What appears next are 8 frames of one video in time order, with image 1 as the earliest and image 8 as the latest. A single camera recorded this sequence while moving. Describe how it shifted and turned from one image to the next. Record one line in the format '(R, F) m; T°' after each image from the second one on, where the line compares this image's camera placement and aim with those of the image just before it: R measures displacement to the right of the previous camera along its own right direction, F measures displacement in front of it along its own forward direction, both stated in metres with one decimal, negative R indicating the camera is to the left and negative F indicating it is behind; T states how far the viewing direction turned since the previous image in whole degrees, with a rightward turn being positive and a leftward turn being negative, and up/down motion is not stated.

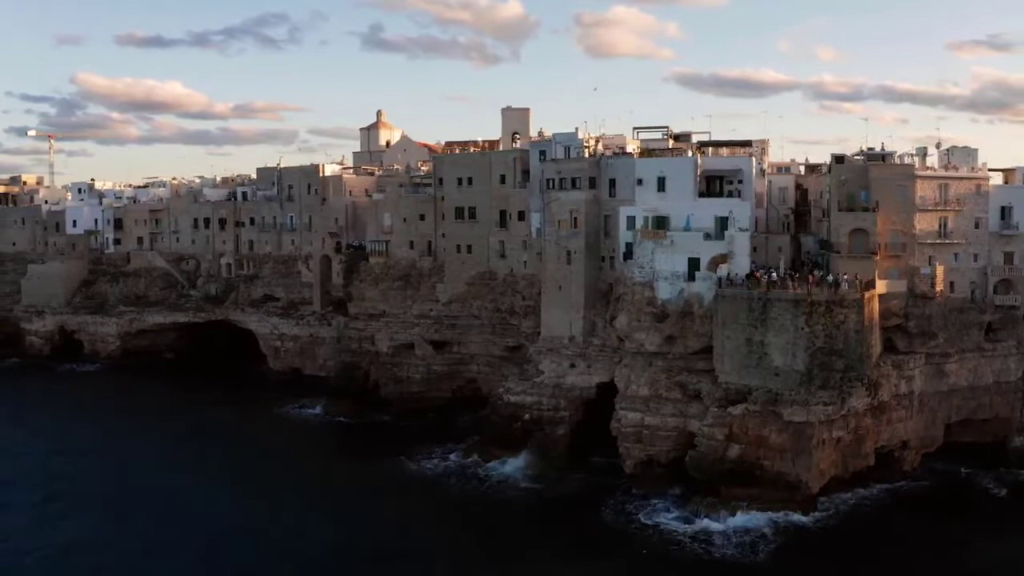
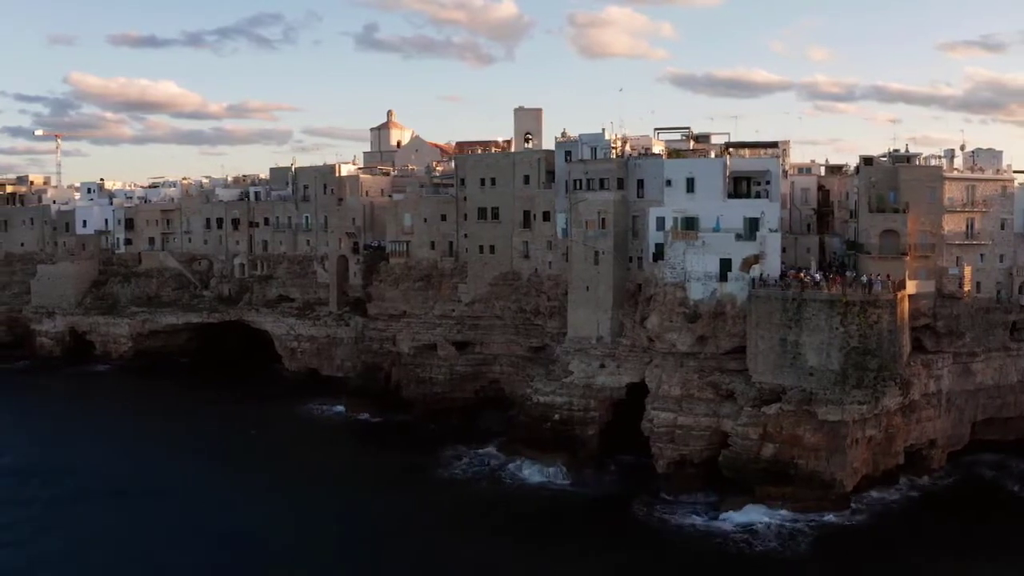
(-1.4, 0.0) m; 0°
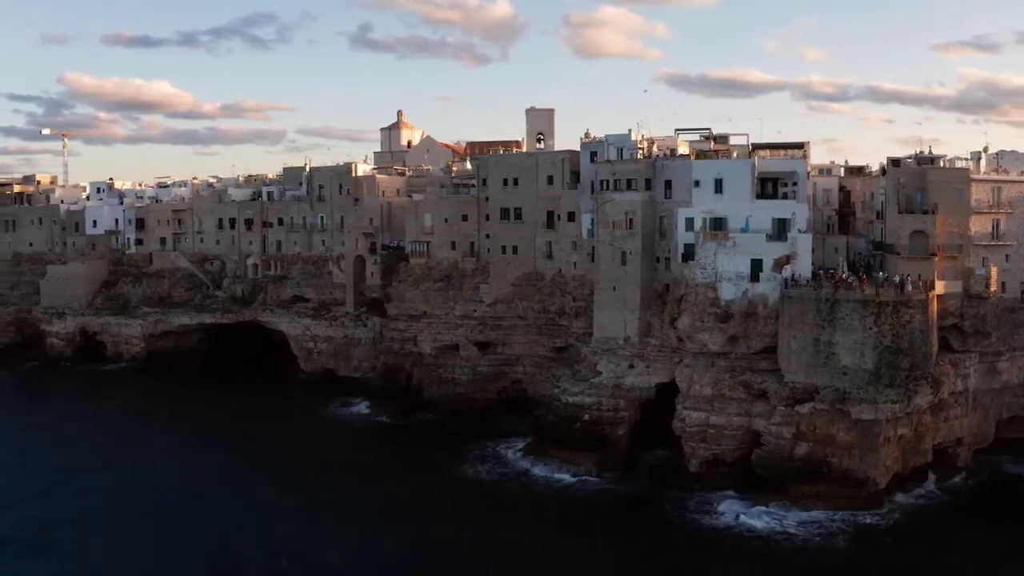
(-1.4, 0.0) m; 0°
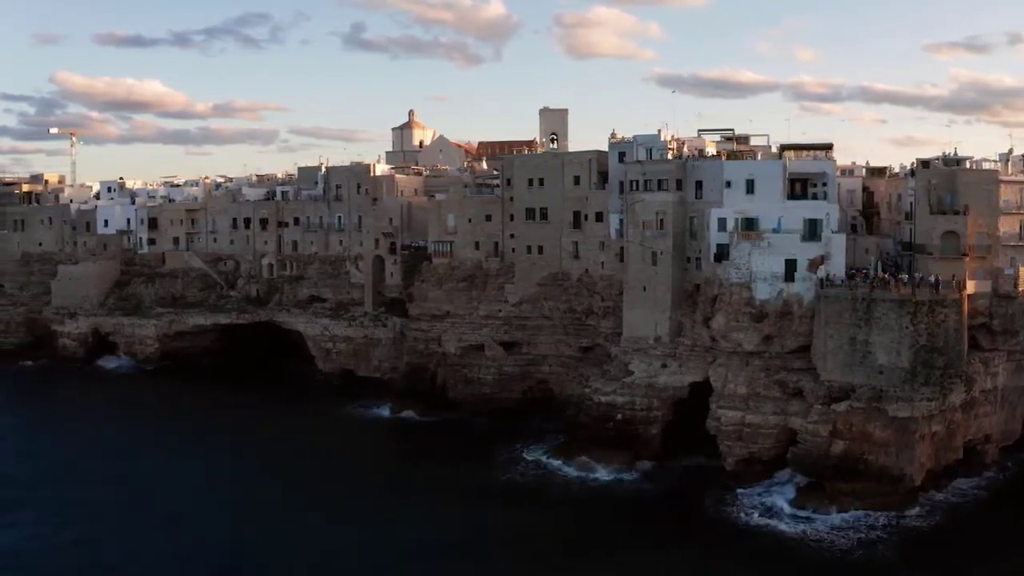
(-1.6, -0.1) m; +1°
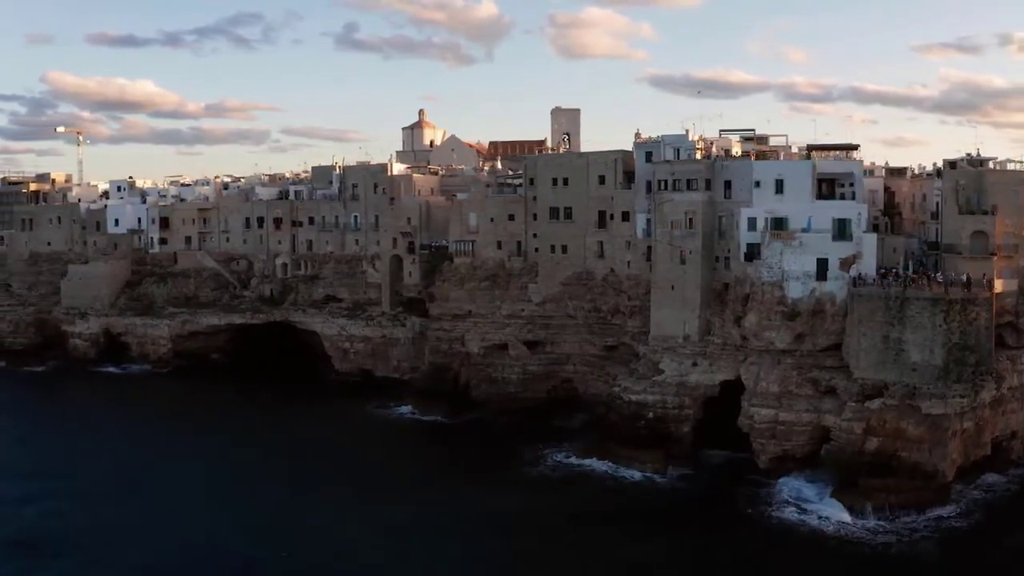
(-1.6, -0.1) m; +1°
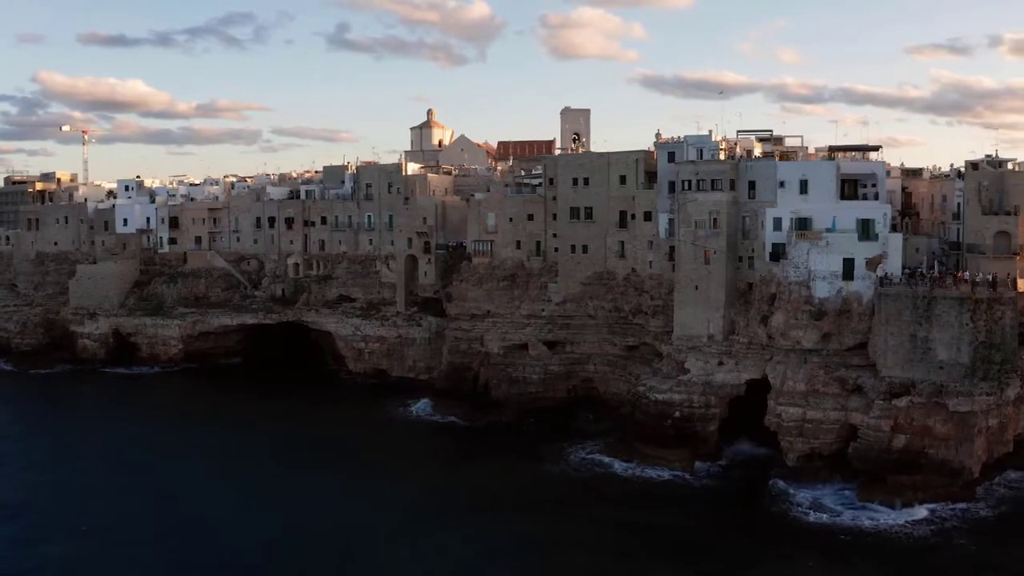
(-1.4, -0.2) m; +1°
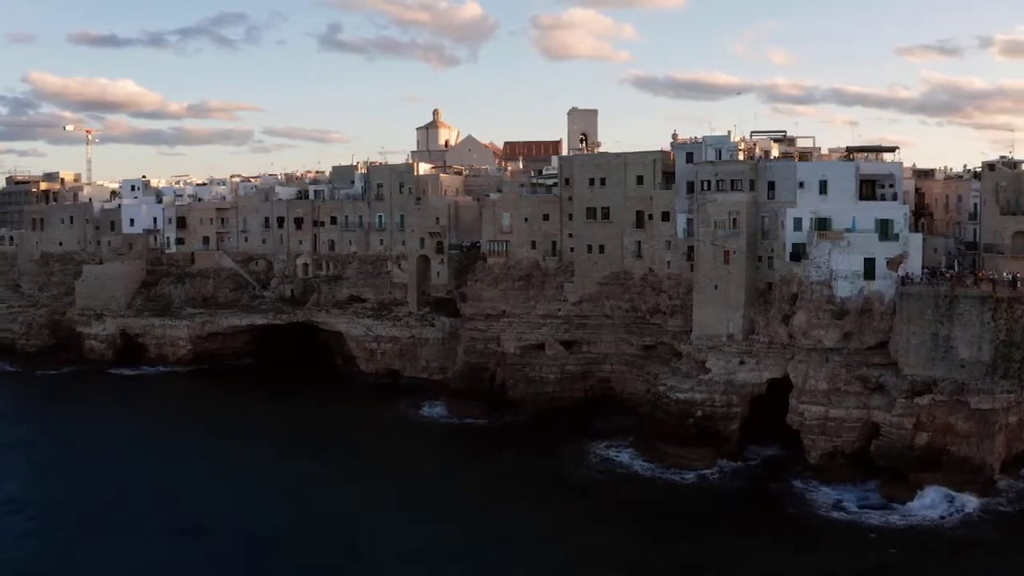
(-1.2, -0.2) m; +1°
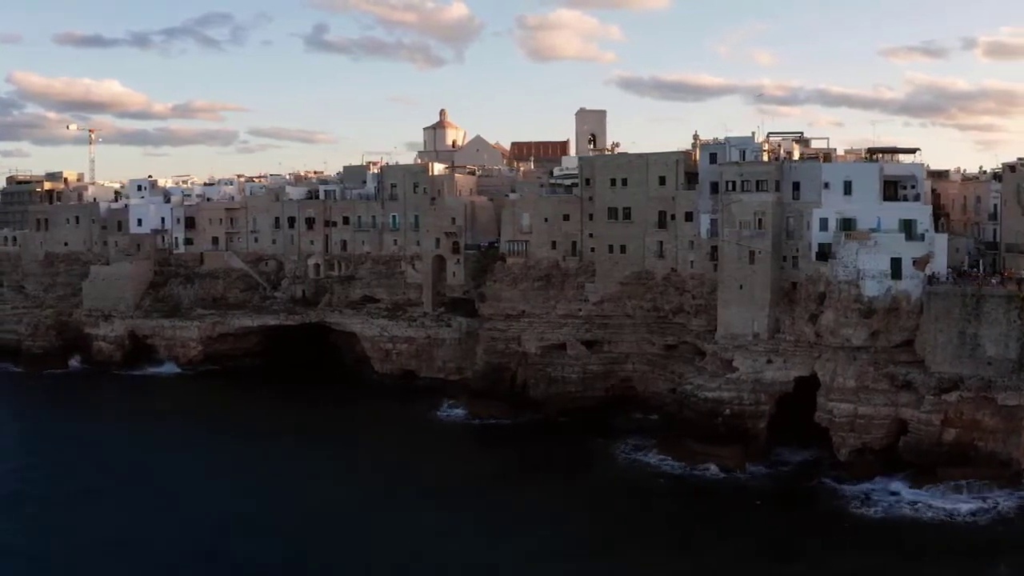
(-1.8, -0.3) m; +1°
